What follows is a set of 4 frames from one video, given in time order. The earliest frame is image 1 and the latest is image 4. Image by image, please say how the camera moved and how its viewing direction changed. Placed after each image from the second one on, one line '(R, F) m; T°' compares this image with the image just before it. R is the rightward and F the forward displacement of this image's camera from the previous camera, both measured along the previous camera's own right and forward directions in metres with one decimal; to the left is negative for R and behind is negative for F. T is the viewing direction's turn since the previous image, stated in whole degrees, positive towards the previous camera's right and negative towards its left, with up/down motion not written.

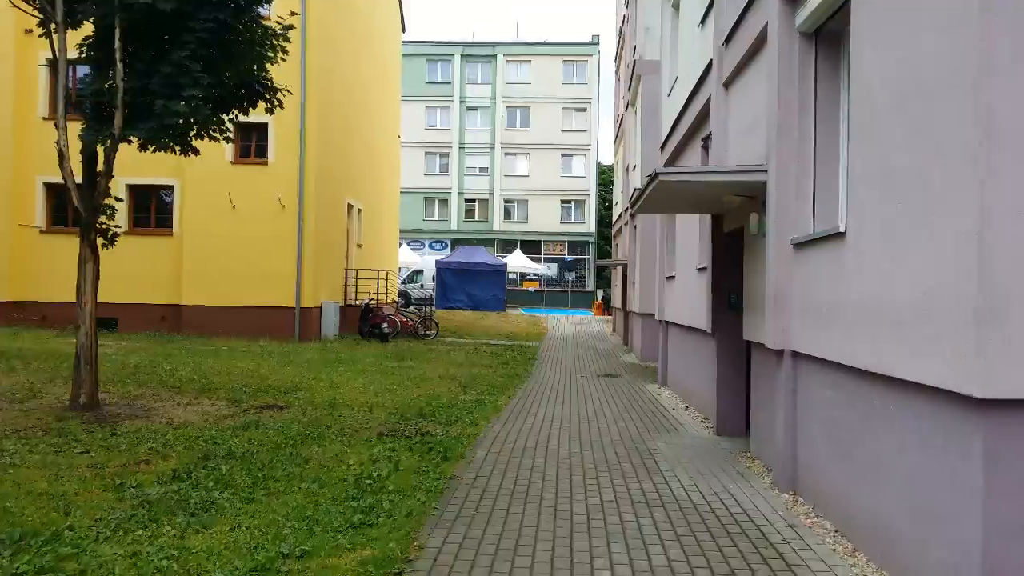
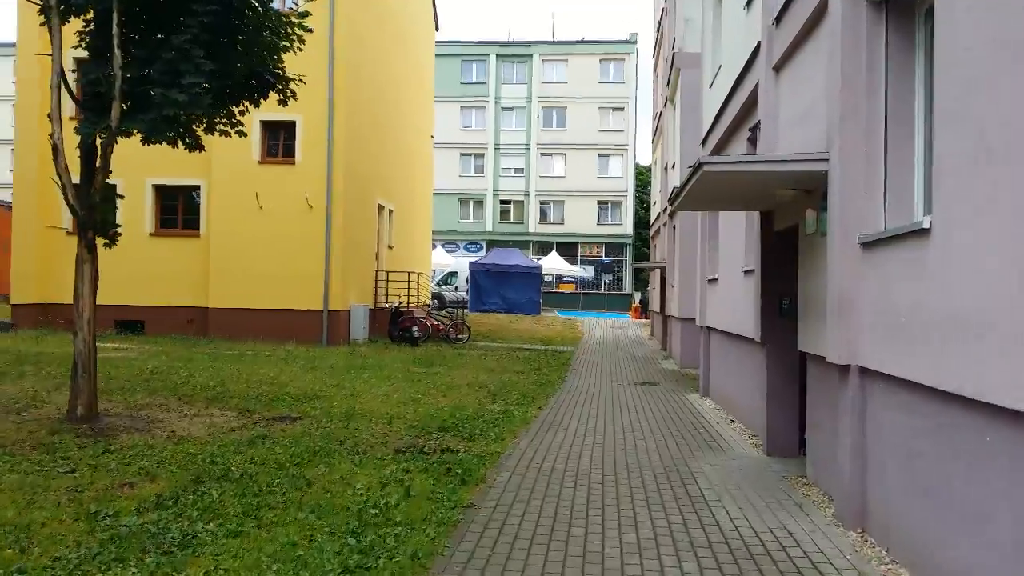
(+0.1, +0.8) m; -2°
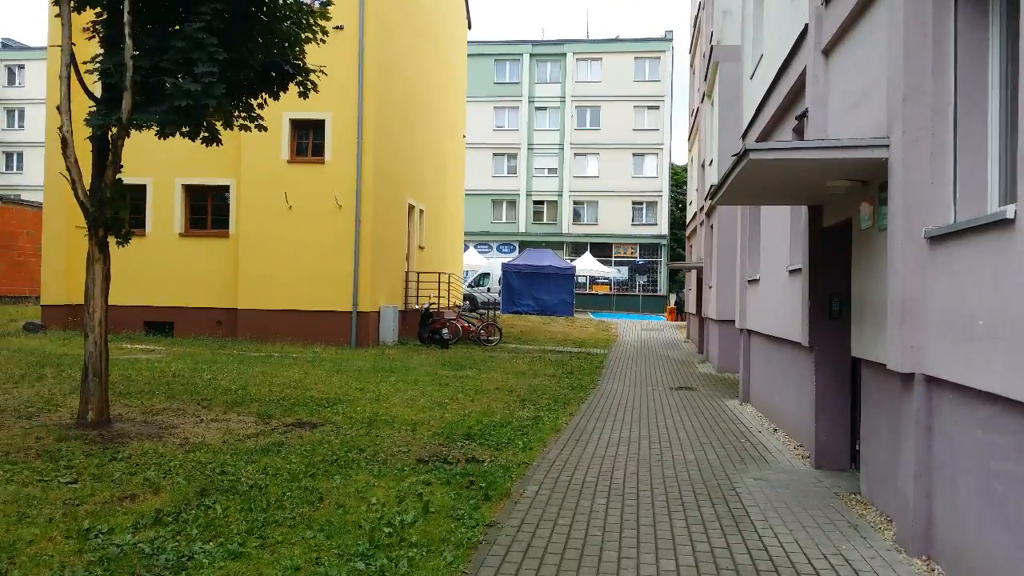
(0.0, +0.5) m; -2°
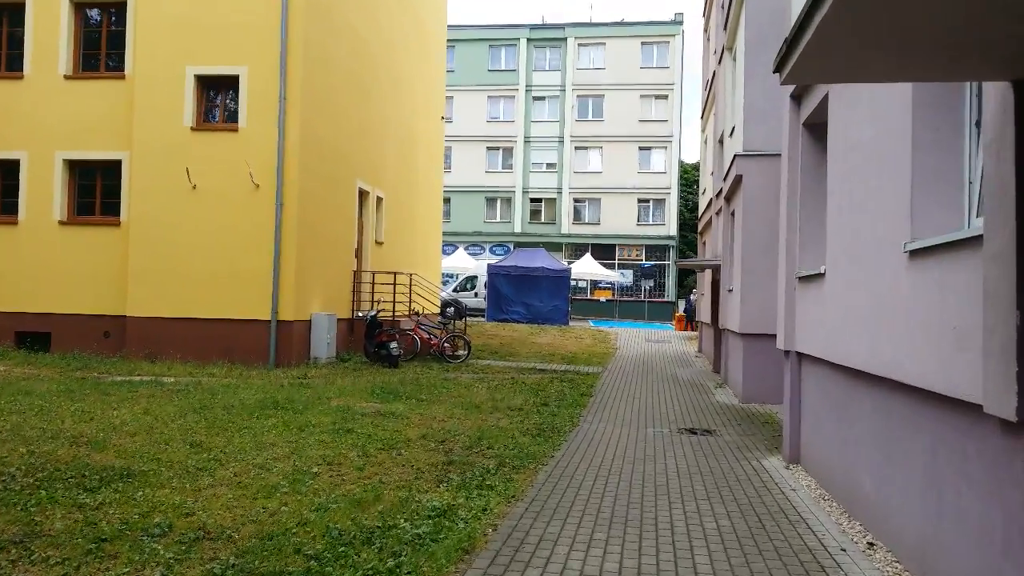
(+0.8, +4.6) m; -1°
